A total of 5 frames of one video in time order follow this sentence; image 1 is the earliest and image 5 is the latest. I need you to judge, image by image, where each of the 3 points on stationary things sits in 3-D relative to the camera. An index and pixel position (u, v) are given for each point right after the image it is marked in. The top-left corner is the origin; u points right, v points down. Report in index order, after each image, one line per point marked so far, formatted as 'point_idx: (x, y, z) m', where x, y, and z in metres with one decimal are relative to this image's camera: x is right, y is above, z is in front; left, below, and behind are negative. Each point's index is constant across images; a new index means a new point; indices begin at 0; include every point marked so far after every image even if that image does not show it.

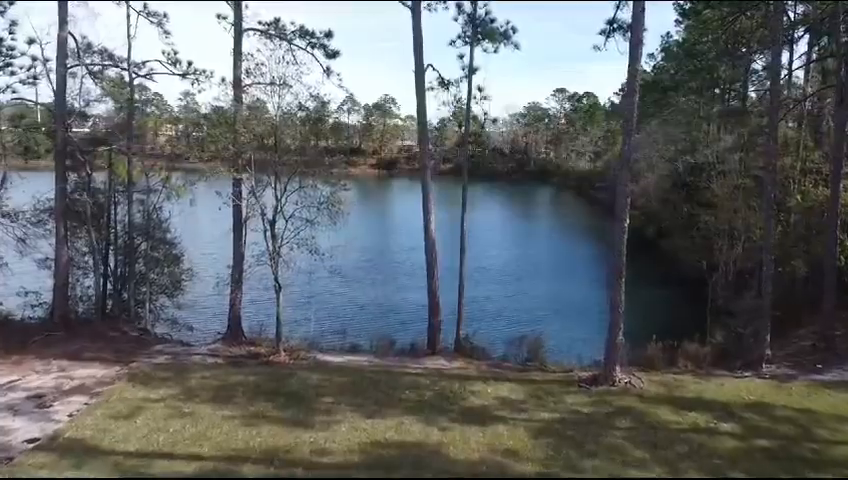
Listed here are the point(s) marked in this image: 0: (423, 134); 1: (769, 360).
0: (-0.1, +2.1, +12.8) m
1: (+6.6, -2.3, +12.5) m
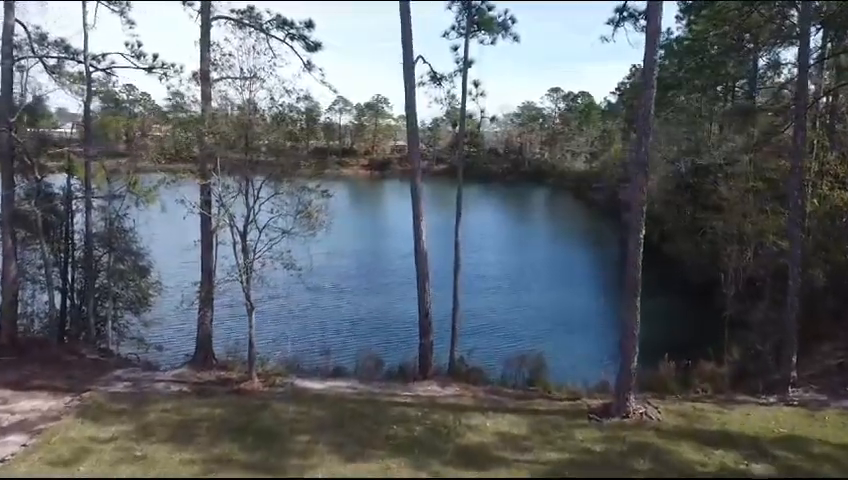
0: (-0.2, +1.9, +11.6) m
1: (+6.4, -2.5, +11.4) m
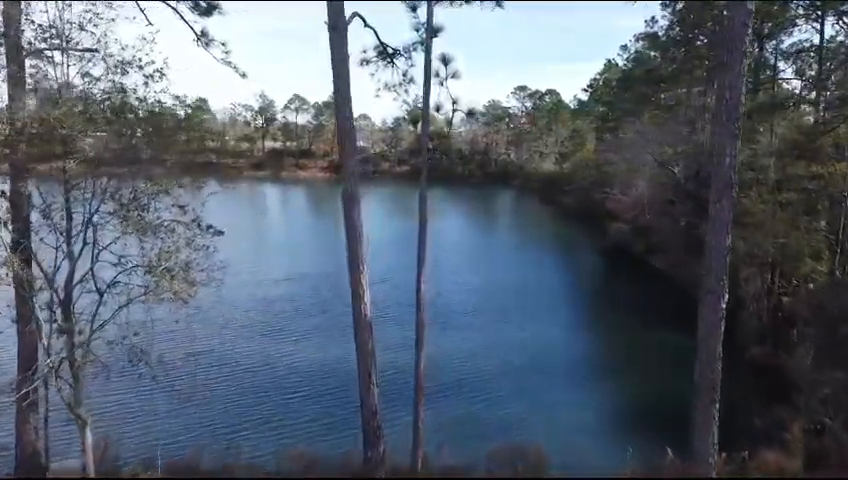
0: (-0.9, +1.2, +7.8) m
1: (+5.8, -3.0, +7.9) m
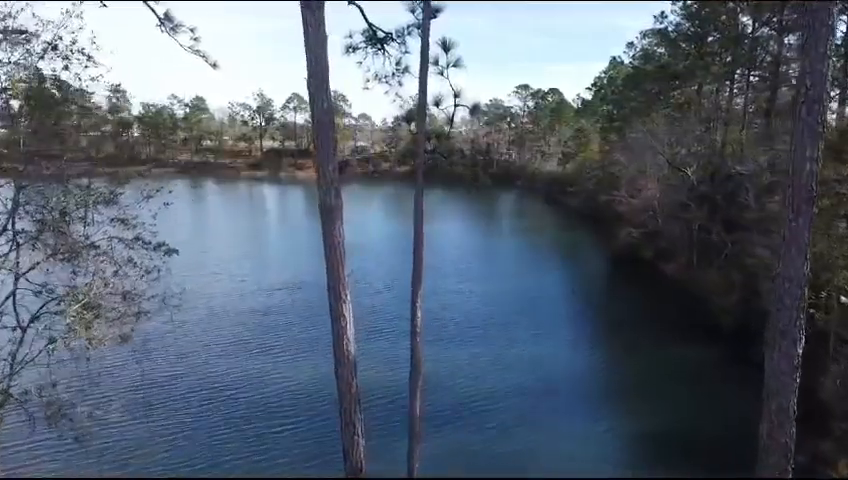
0: (-0.9, +1.1, +6.6) m
1: (+5.8, -3.2, +6.7) m
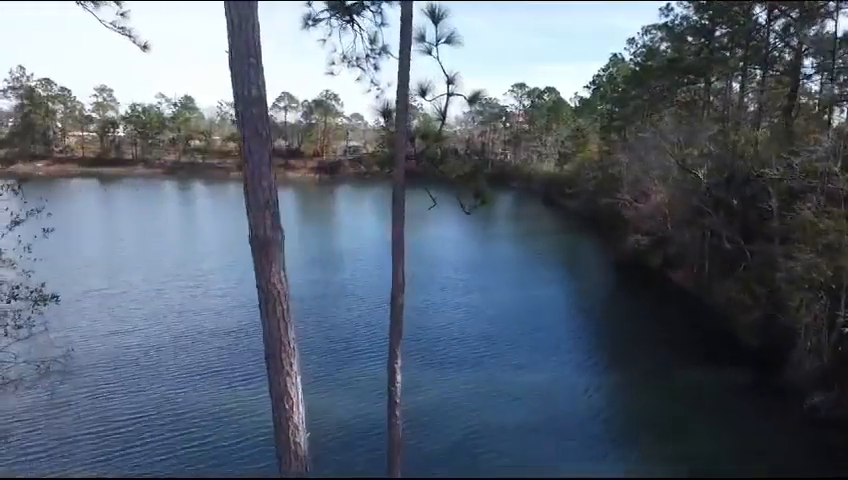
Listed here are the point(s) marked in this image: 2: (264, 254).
0: (-1.1, +0.8, +5.0) m
1: (+5.6, -3.5, +5.1) m
2: (-1.0, 0.0, +4.9) m
